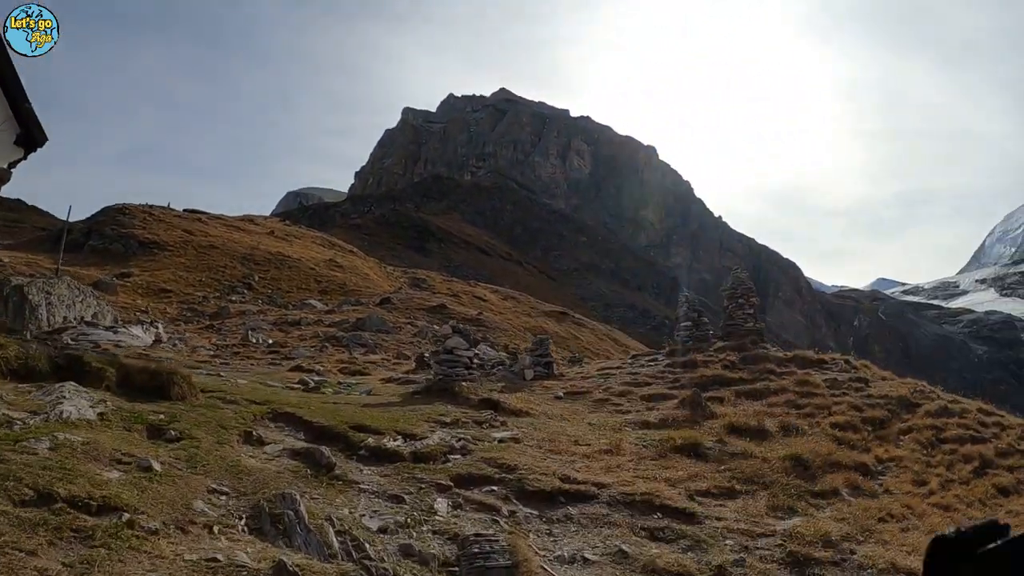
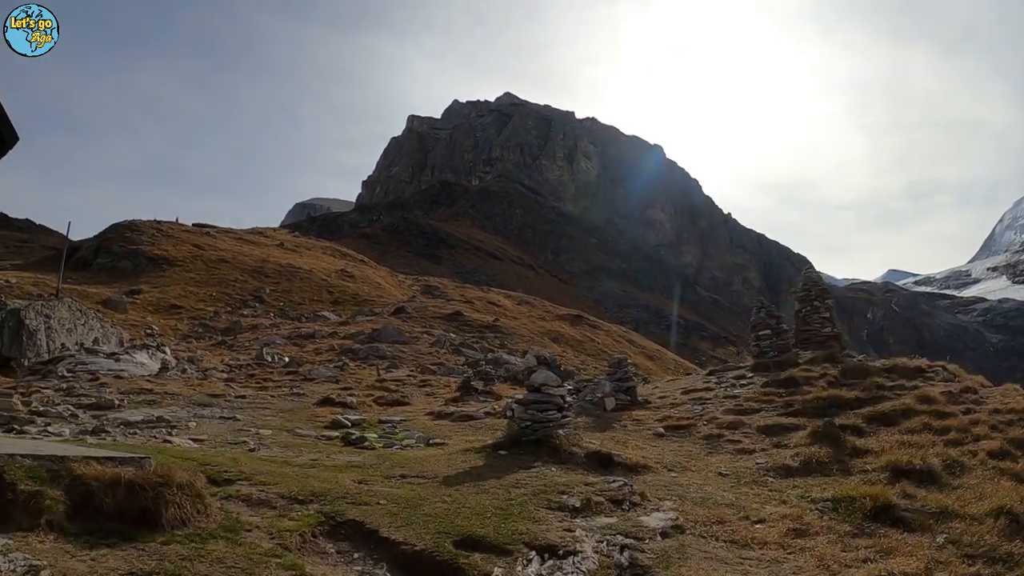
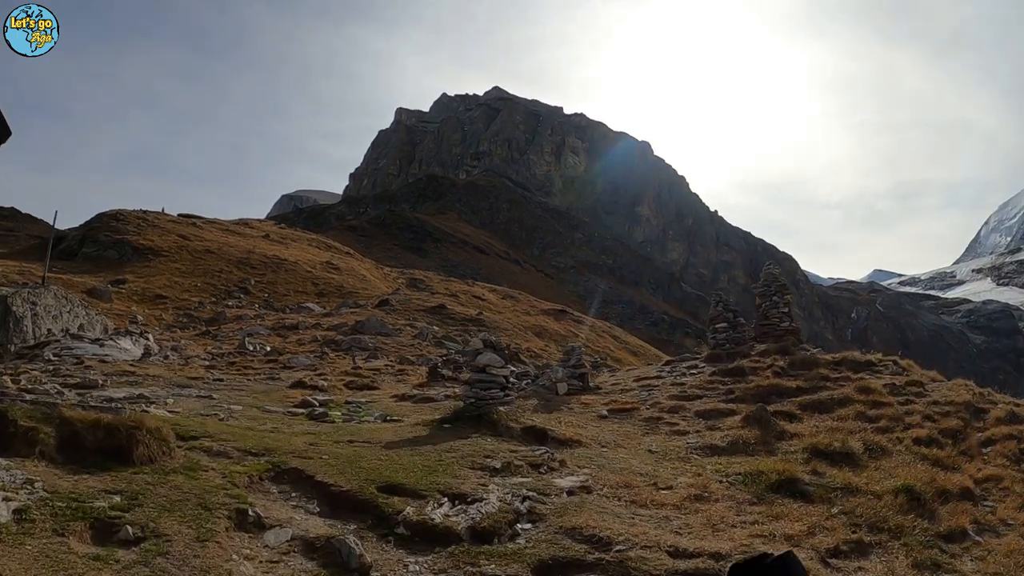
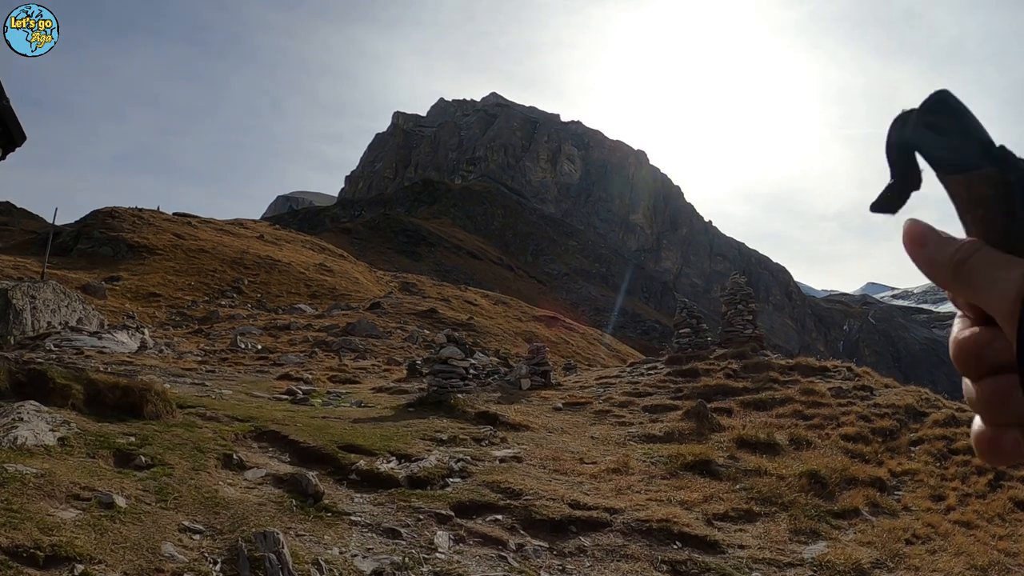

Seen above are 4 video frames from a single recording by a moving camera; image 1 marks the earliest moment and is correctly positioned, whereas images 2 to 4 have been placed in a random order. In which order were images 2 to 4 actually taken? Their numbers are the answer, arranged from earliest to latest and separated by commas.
4, 3, 2
